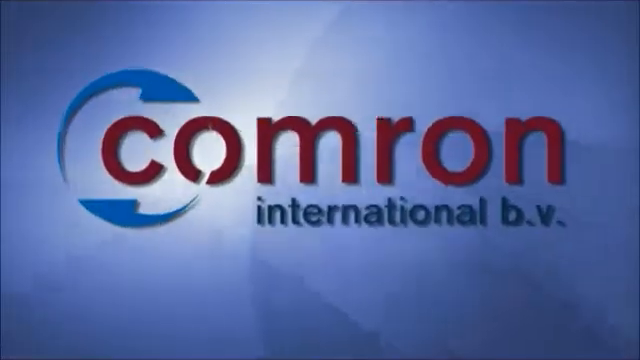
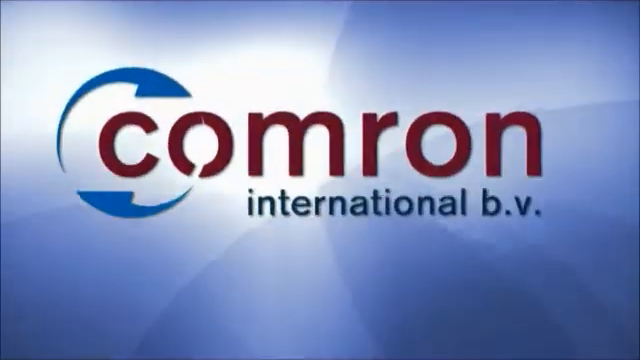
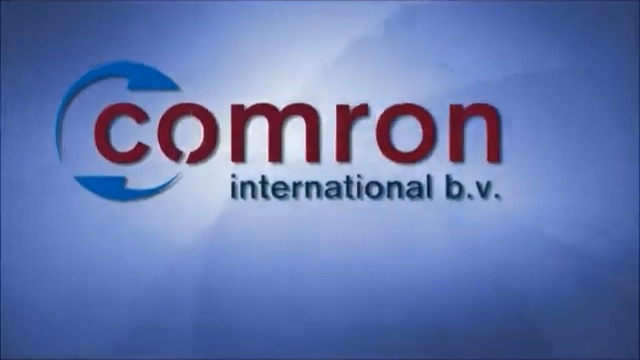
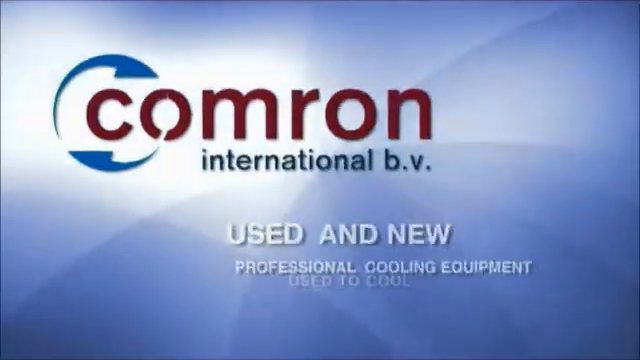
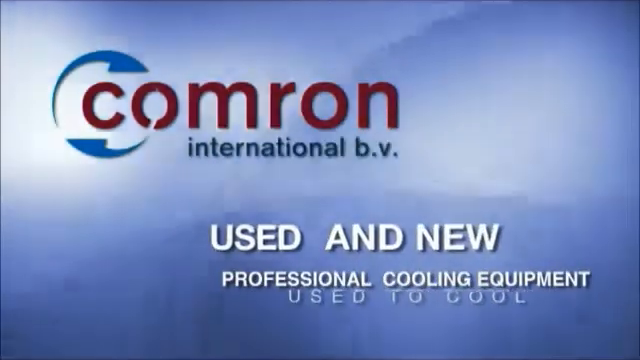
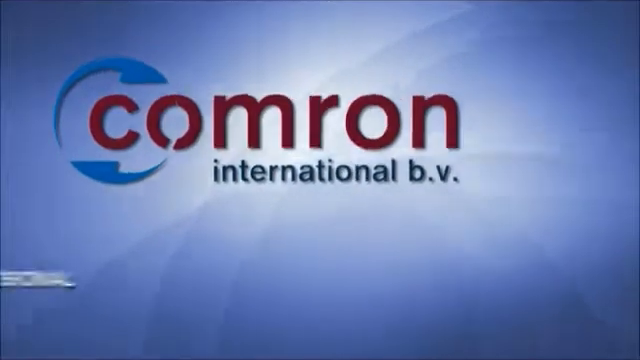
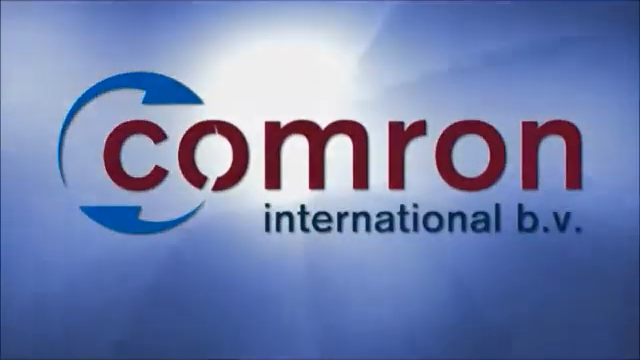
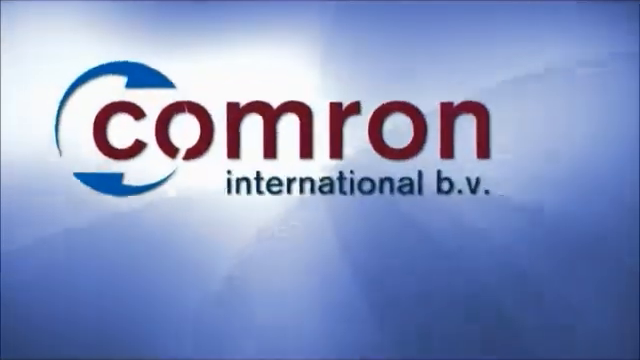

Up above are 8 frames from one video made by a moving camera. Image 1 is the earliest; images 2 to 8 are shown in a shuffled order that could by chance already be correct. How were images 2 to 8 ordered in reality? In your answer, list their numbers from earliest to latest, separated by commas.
3, 6, 5, 4, 8, 2, 7
